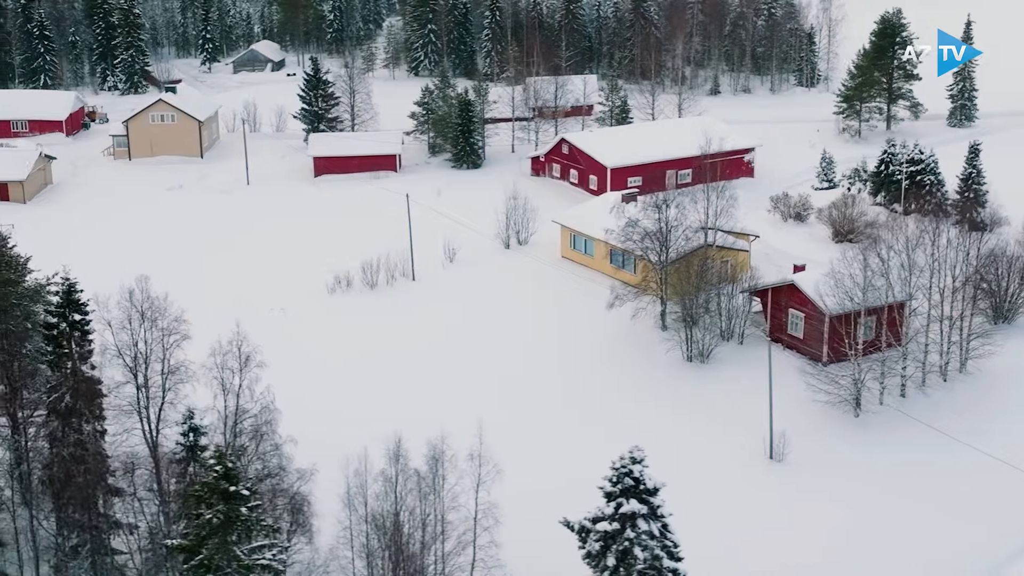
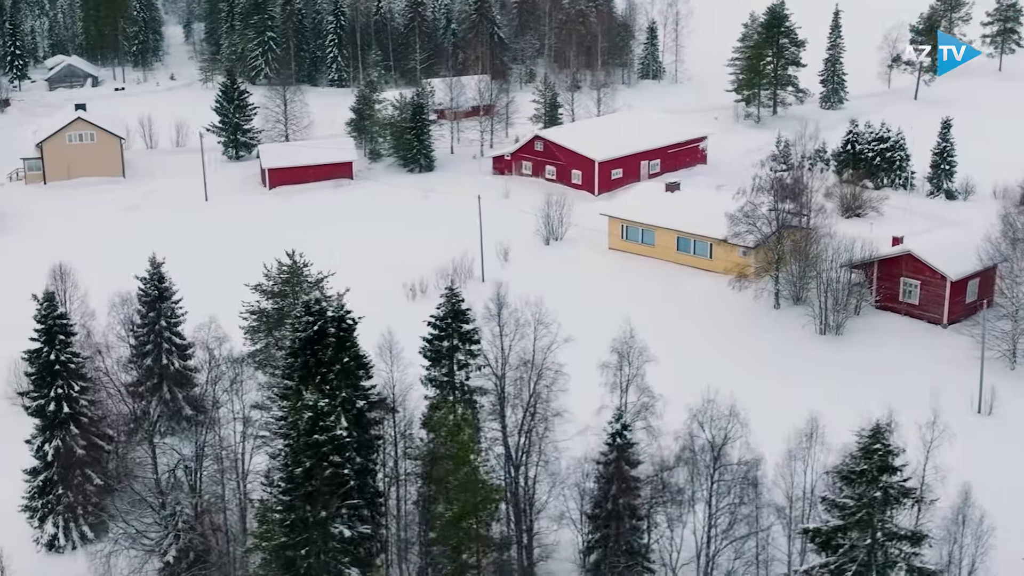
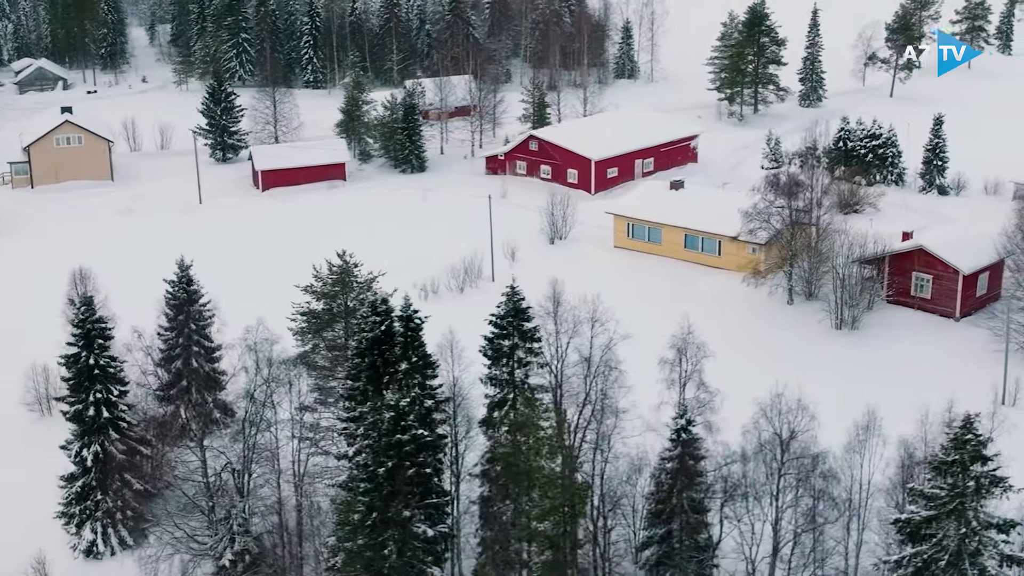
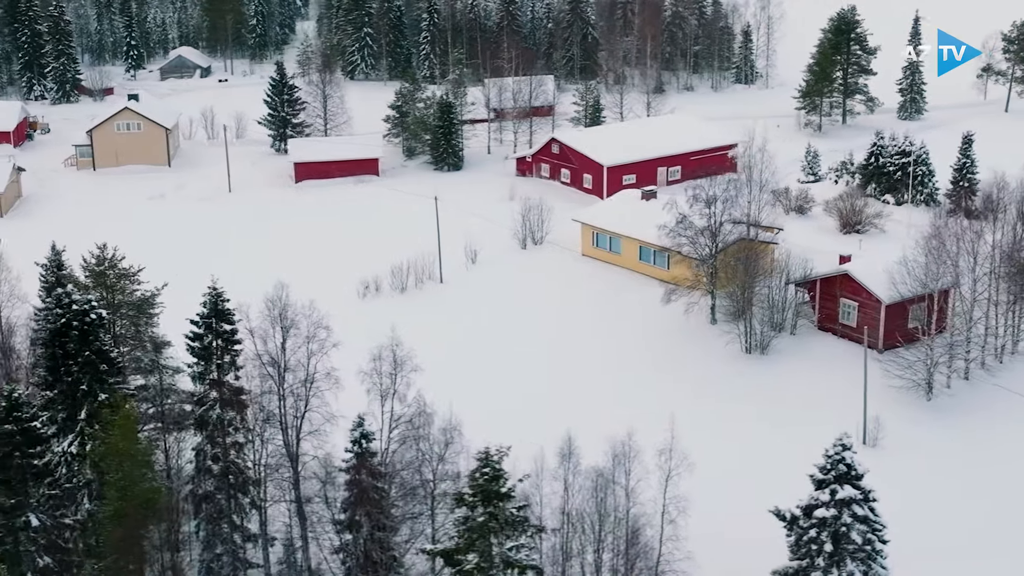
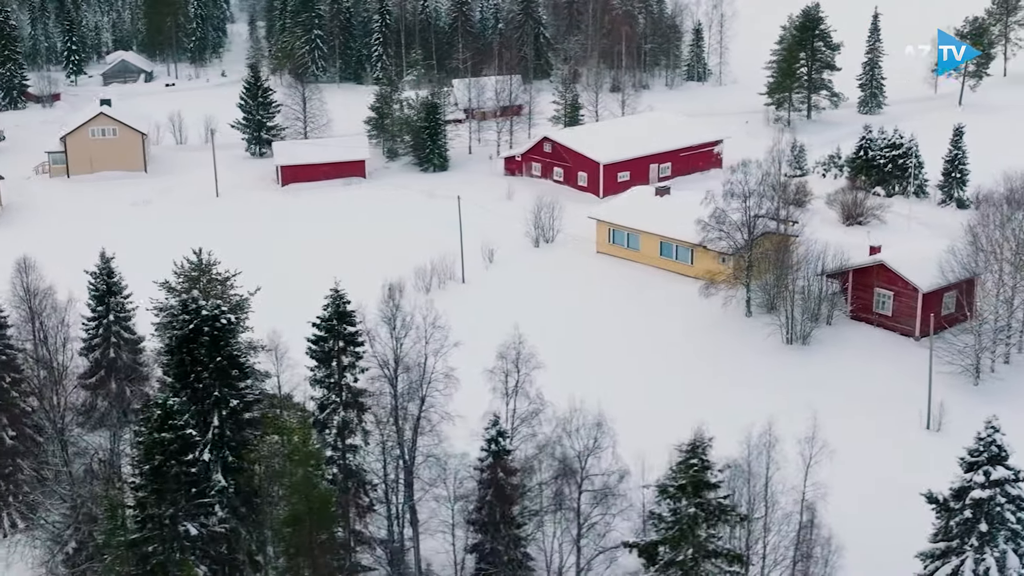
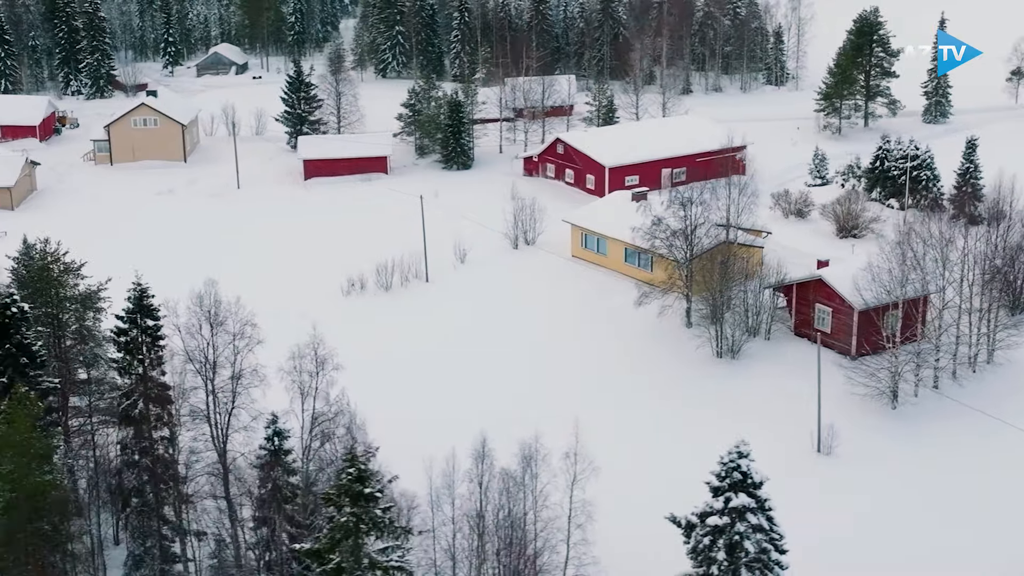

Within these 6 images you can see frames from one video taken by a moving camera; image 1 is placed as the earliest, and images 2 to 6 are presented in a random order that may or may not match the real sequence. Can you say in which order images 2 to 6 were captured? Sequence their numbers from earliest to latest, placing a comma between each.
6, 4, 5, 2, 3
